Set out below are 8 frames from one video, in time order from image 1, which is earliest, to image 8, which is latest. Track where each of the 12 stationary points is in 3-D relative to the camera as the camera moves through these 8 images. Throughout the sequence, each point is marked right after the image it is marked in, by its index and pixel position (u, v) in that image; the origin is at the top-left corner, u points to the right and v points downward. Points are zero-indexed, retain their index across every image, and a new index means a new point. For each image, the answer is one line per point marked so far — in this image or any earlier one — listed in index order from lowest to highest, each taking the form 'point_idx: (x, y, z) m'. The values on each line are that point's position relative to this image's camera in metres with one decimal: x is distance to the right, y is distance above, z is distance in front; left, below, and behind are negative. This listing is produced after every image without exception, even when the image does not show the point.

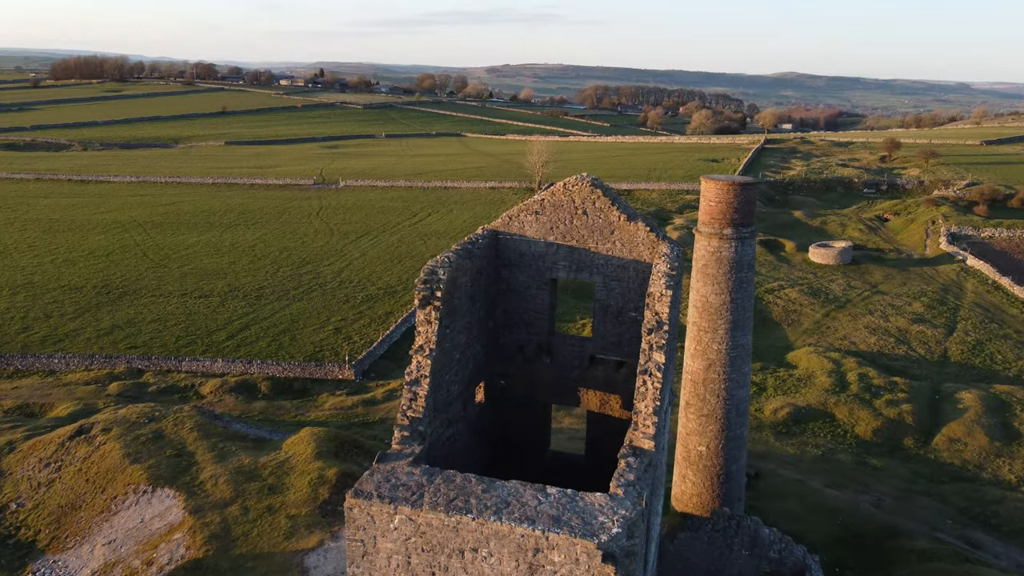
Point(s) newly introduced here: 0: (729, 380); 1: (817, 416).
0: (+4.1, -1.7, +12.9) m
1: (+8.5, -3.6, +19.1) m
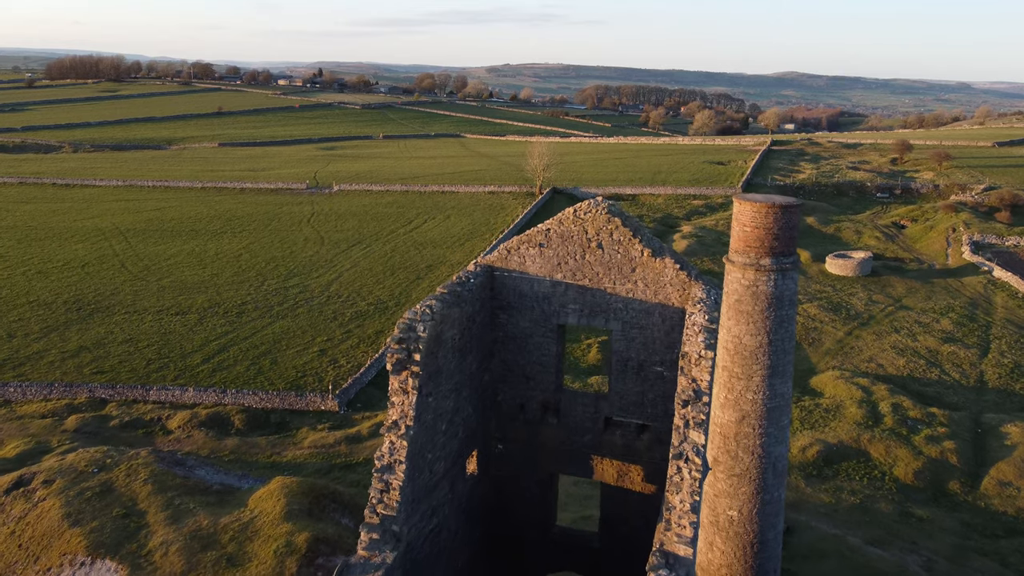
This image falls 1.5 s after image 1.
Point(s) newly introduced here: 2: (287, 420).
0: (+4.1, -2.4, +11.0) m
1: (+8.5, -4.2, +17.2) m
2: (-6.2, -3.6, +18.8) m
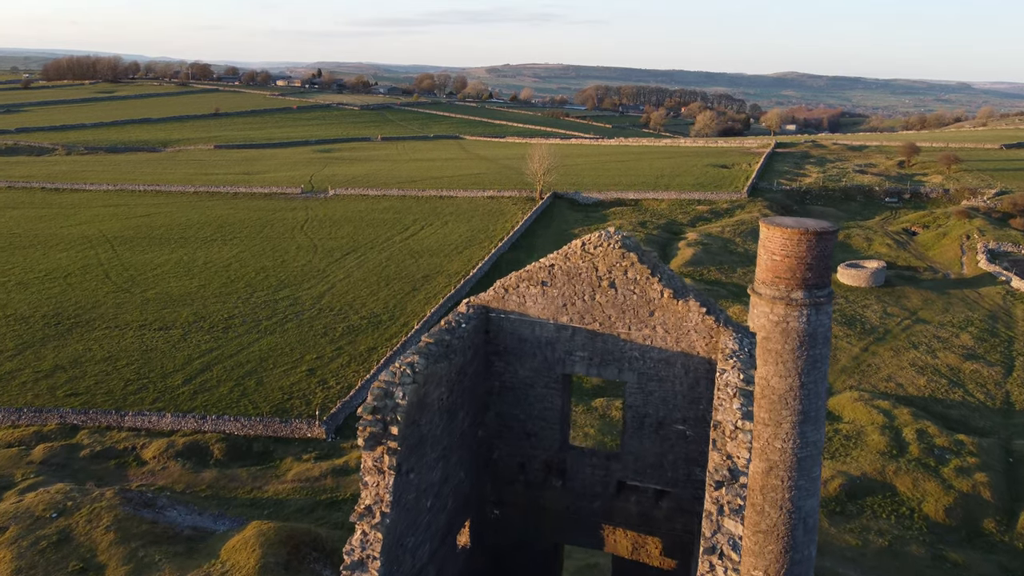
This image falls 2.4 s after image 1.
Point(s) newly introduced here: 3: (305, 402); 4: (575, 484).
0: (+4.0, -2.9, +9.8) m
1: (+8.4, -4.7, +16.0) m
2: (-6.2, -4.1, +17.5) m
3: (-6.0, -3.3, +19.8) m
4: (+0.8, -2.4, +8.4) m
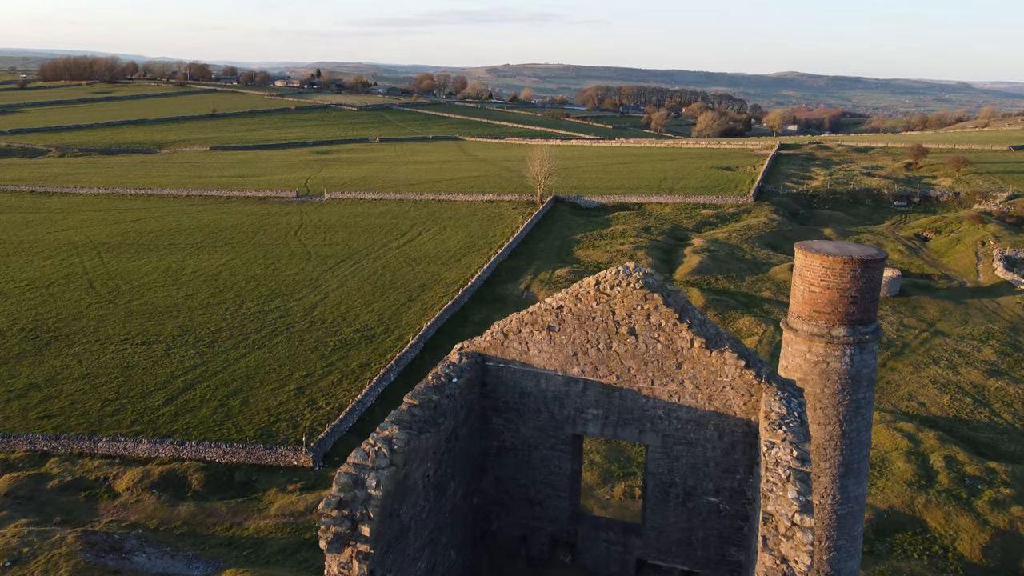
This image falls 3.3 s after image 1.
0: (+4.1, -3.3, +8.6) m
1: (+8.5, -5.1, +14.8) m
2: (-6.2, -4.6, +16.4) m
3: (-6.0, -3.7, +18.6) m
4: (+0.8, -2.8, +7.2) m
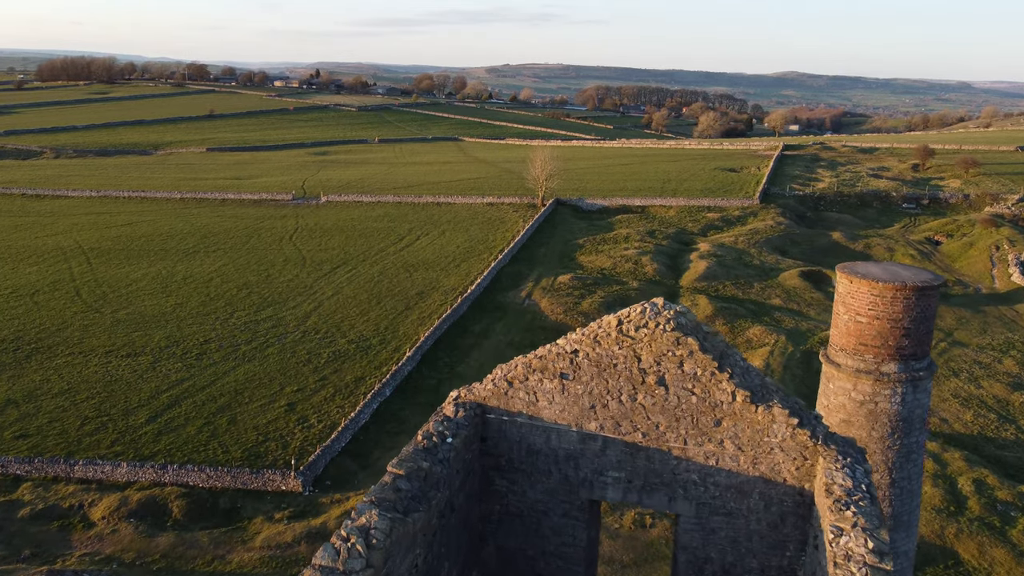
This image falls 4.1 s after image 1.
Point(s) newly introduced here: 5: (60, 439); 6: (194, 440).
0: (+4.1, -3.6, +7.6) m
1: (+8.5, -5.4, +13.8) m
2: (-6.1, -4.9, +15.4) m
3: (-5.9, -4.0, +17.6) m
4: (+0.8, -3.1, +6.2) m
5: (-11.8, -3.9, +17.9) m
6: (-8.3, -4.0, +18.0) m
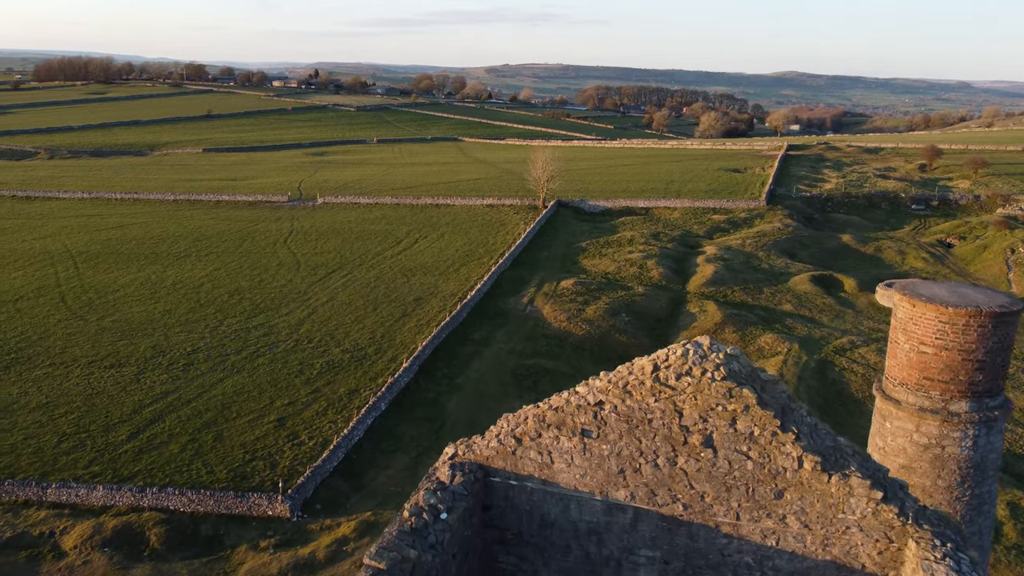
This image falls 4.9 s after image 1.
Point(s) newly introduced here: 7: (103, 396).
0: (+4.2, -3.8, +6.6) m
1: (+8.6, -5.6, +12.8) m
2: (-6.1, -5.1, +14.3) m
3: (-5.9, -4.3, +16.6) m
4: (+0.9, -3.4, +5.2) m
5: (-11.7, -4.2, +16.9) m
6: (-8.3, -4.2, +17.0) m
7: (-11.9, -3.1, +19.9) m
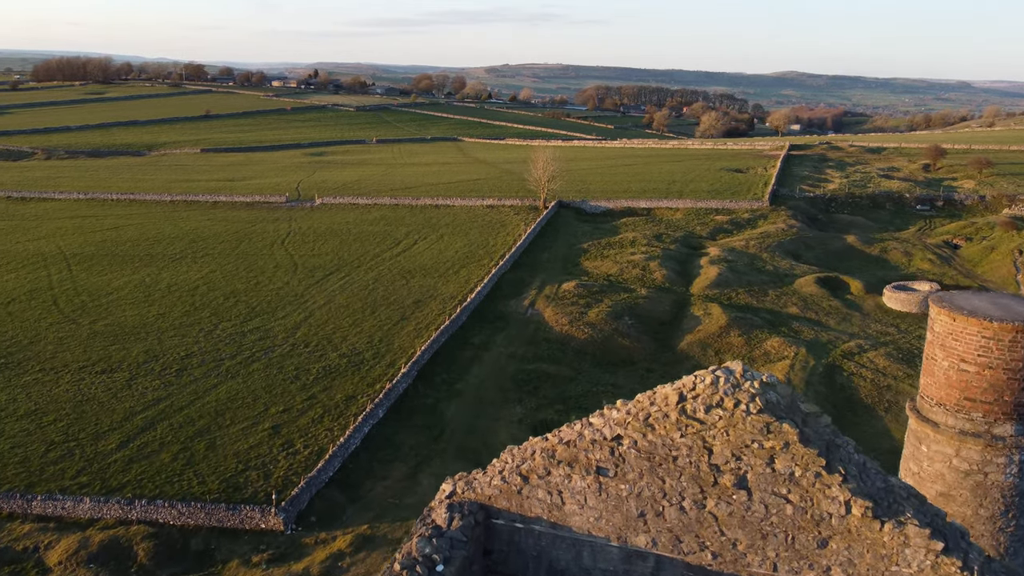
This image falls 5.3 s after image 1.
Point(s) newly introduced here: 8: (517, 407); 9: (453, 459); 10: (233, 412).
0: (+4.2, -3.9, +6.1) m
1: (+8.6, -5.7, +12.2) m
2: (-6.0, -5.2, +13.8) m
3: (-5.8, -4.4, +16.1) m
4: (+0.9, -3.5, +4.7) m
5: (-11.7, -4.3, +16.3) m
6: (-8.2, -4.3, +16.4) m
7: (-11.9, -3.3, +19.4) m
8: (+0.1, -3.5, +19.8) m
9: (-1.5, -4.3, +17.2) m
10: (-7.8, -3.4, +19.1) m
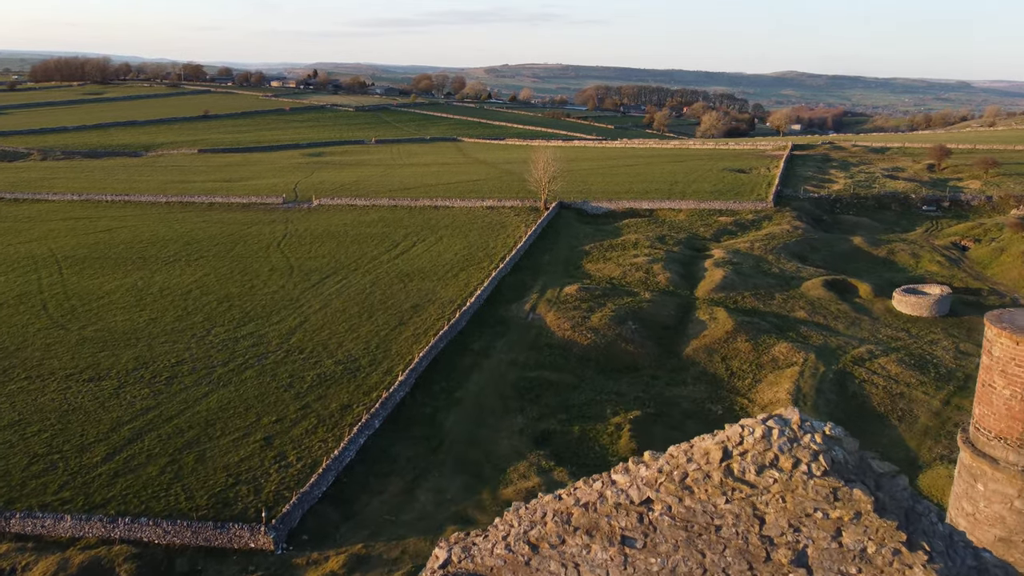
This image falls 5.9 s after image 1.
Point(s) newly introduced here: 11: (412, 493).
0: (+4.2, -4.1, +5.4) m
1: (+8.6, -5.9, +11.6) m
2: (-6.0, -5.4, +13.1) m
3: (-5.8, -4.5, +15.4) m
4: (+1.0, -3.6, +4.0) m
5: (-11.7, -4.4, +15.7) m
6: (-8.2, -4.5, +15.8) m
7: (-11.8, -3.4, +18.7) m
8: (+0.2, -3.6, +19.2) m
9: (-1.4, -4.4, +16.5) m
10: (-7.8, -3.6, +18.4) m
11: (-2.3, -4.7, +15.6) m
